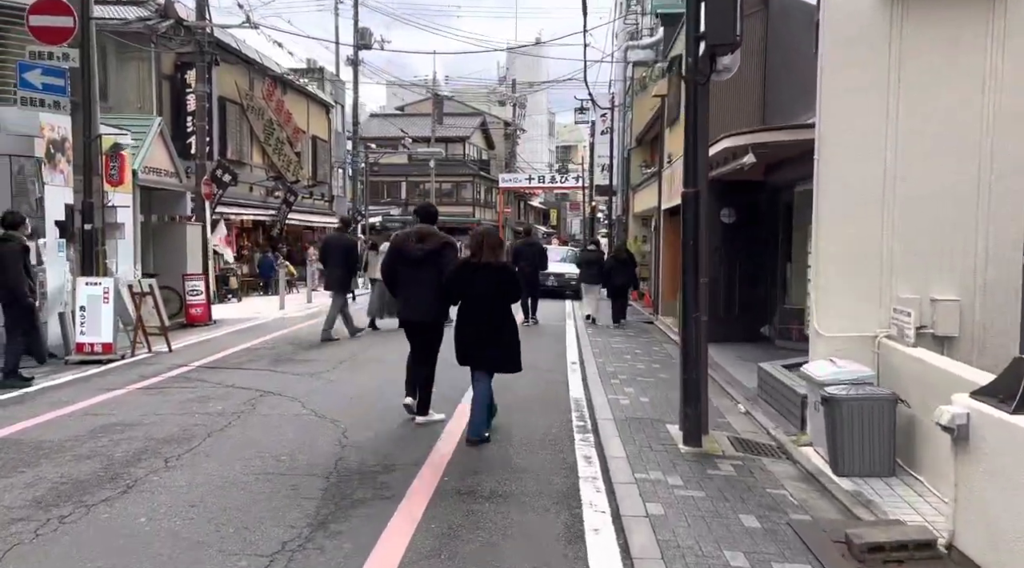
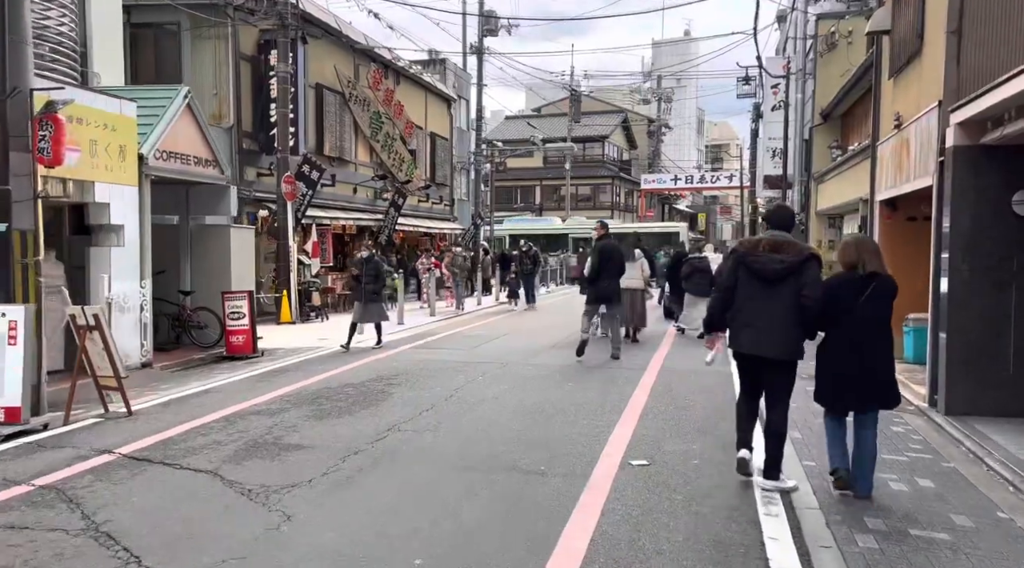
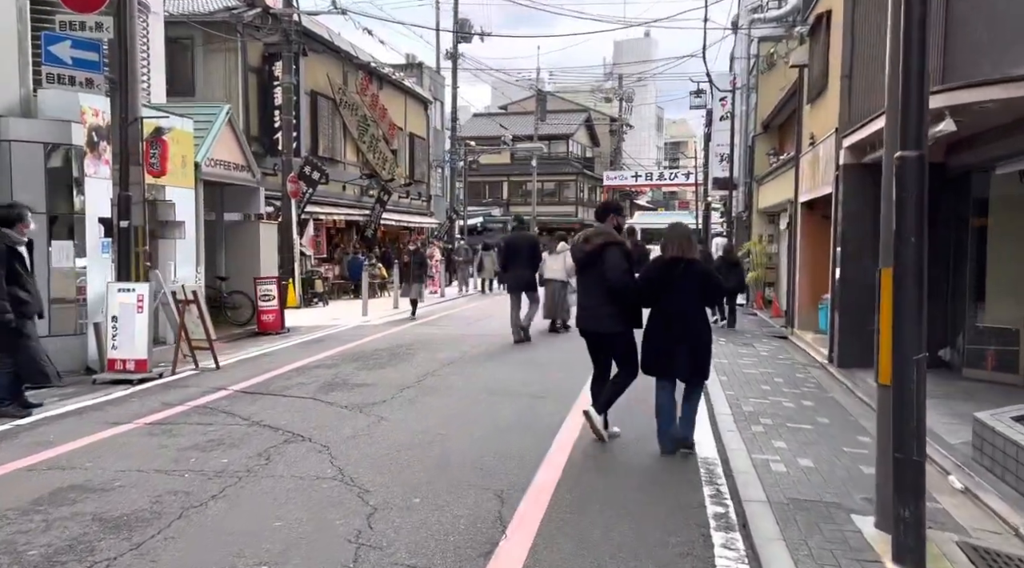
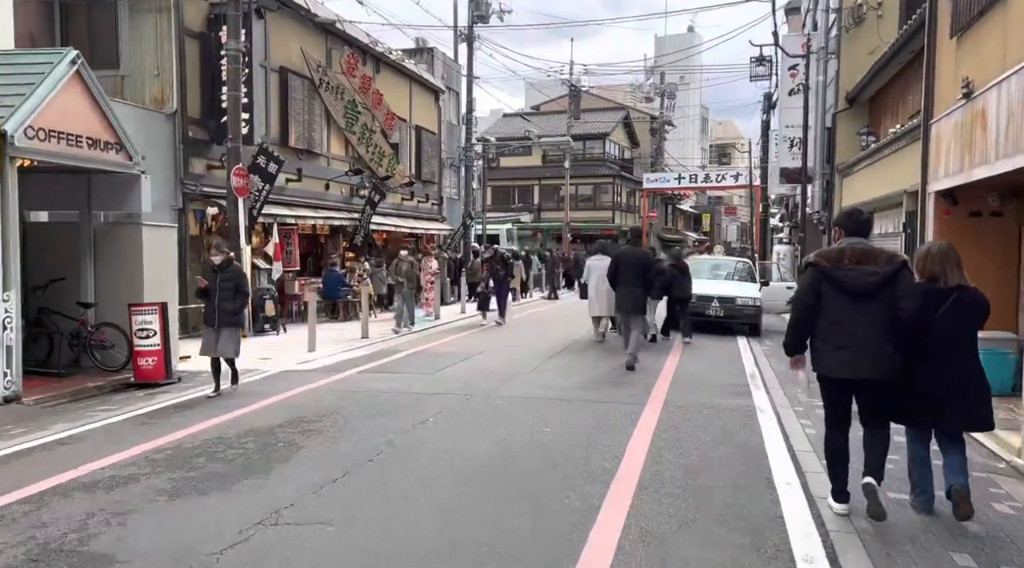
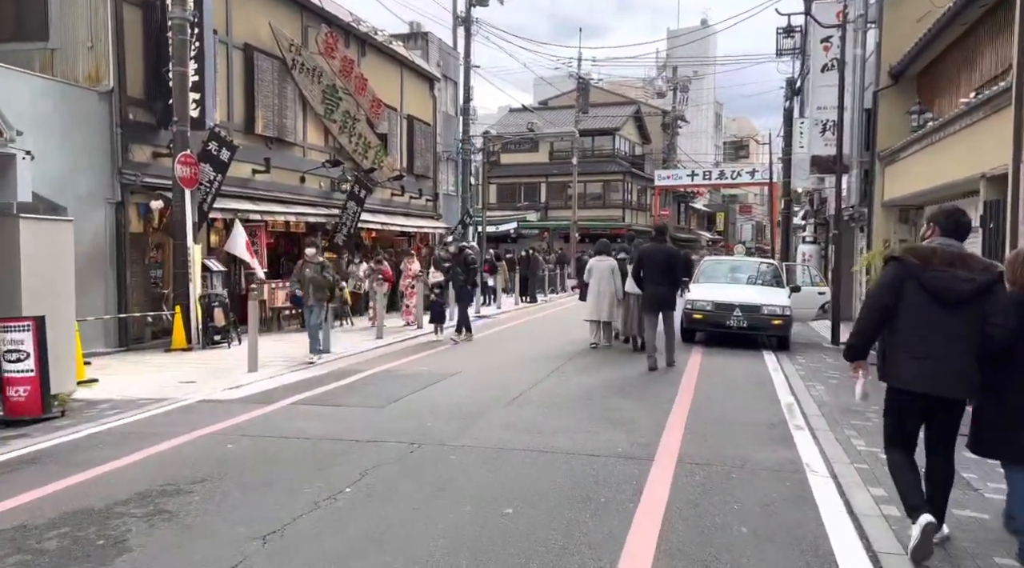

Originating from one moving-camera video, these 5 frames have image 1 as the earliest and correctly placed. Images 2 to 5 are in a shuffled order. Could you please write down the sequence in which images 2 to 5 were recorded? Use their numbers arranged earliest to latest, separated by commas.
3, 2, 4, 5
